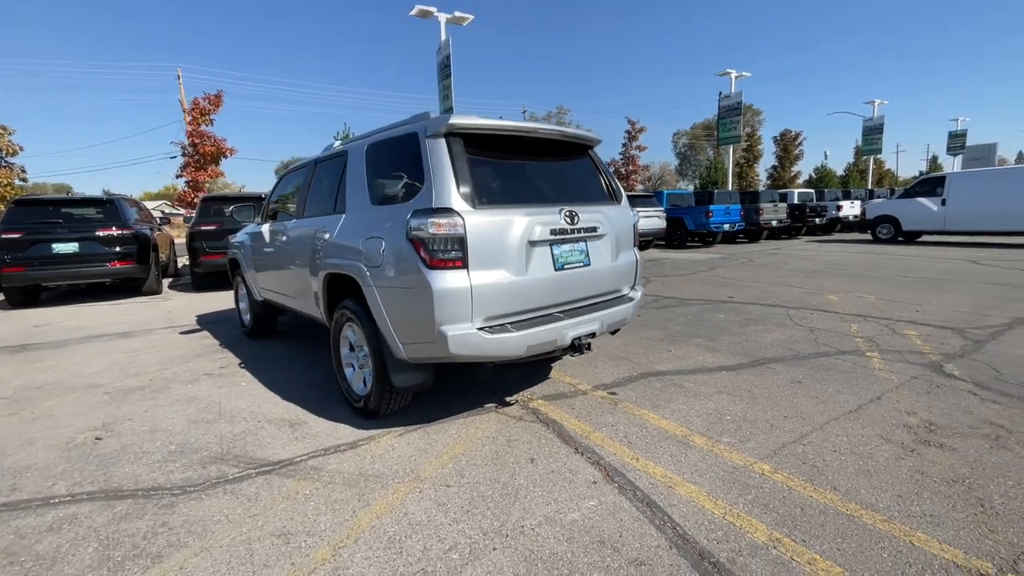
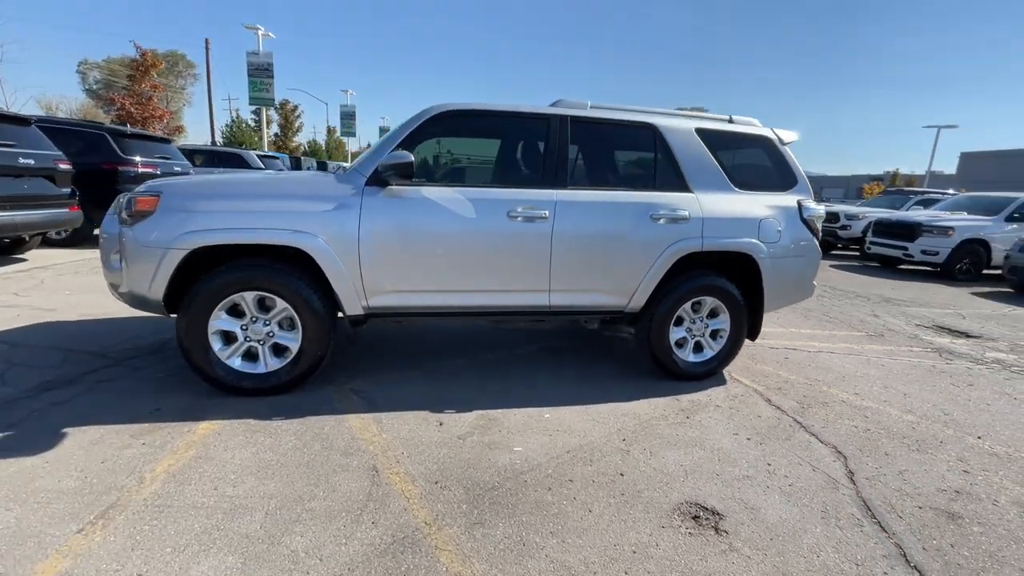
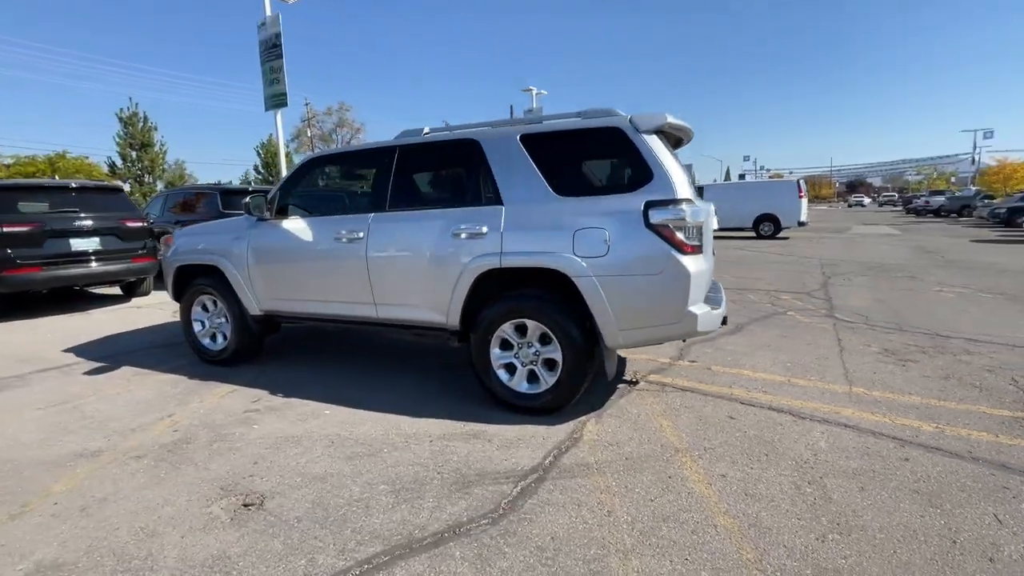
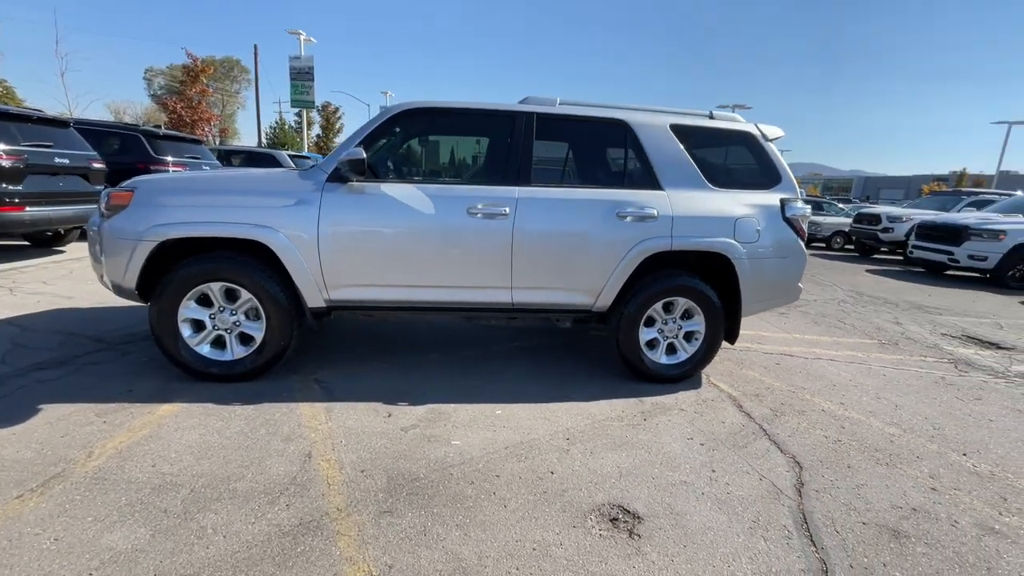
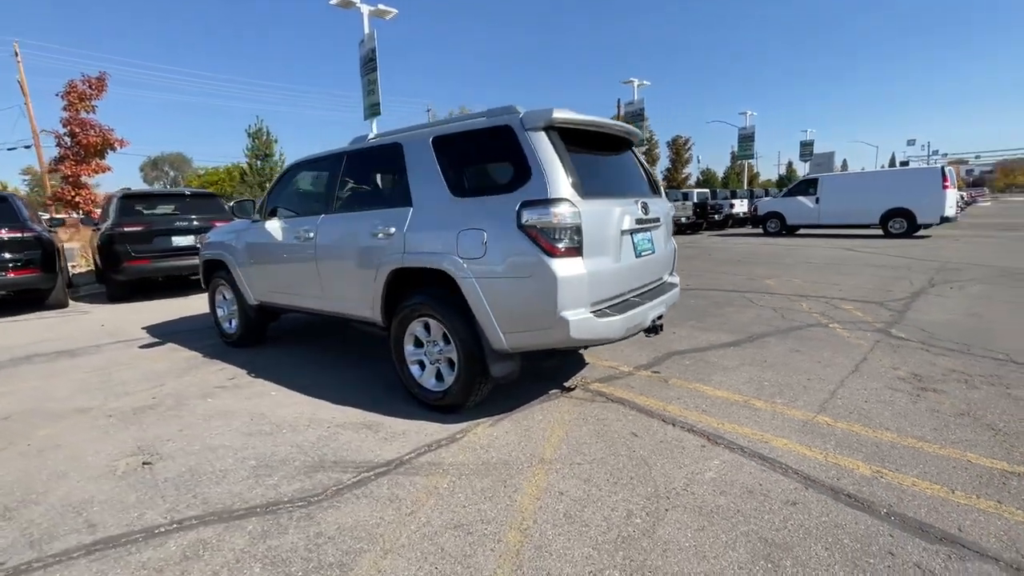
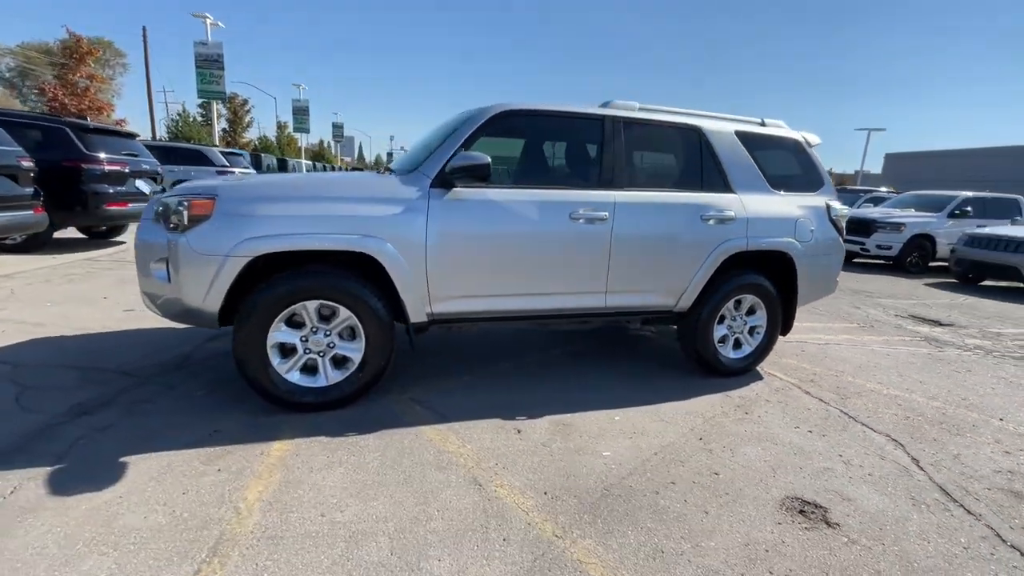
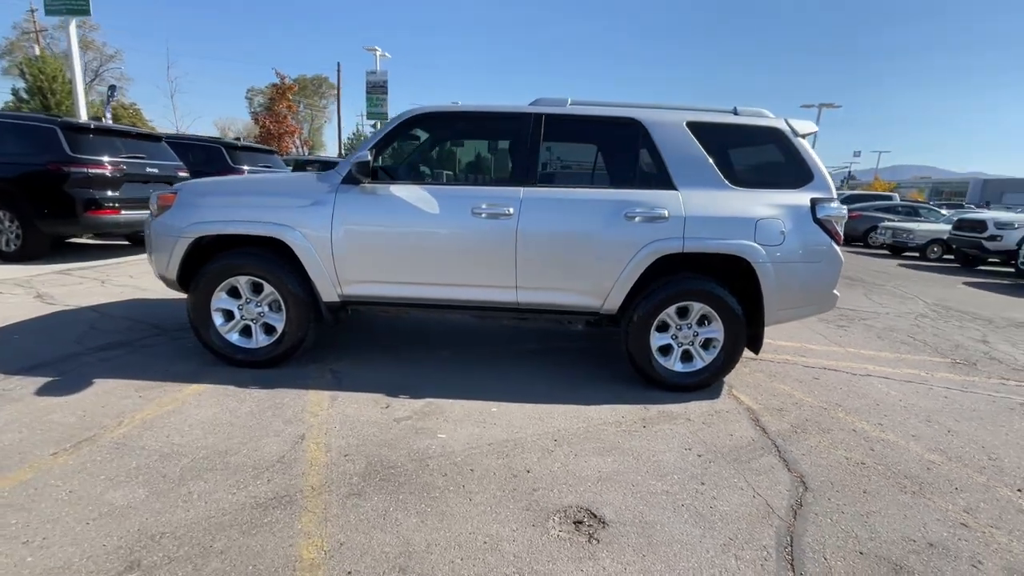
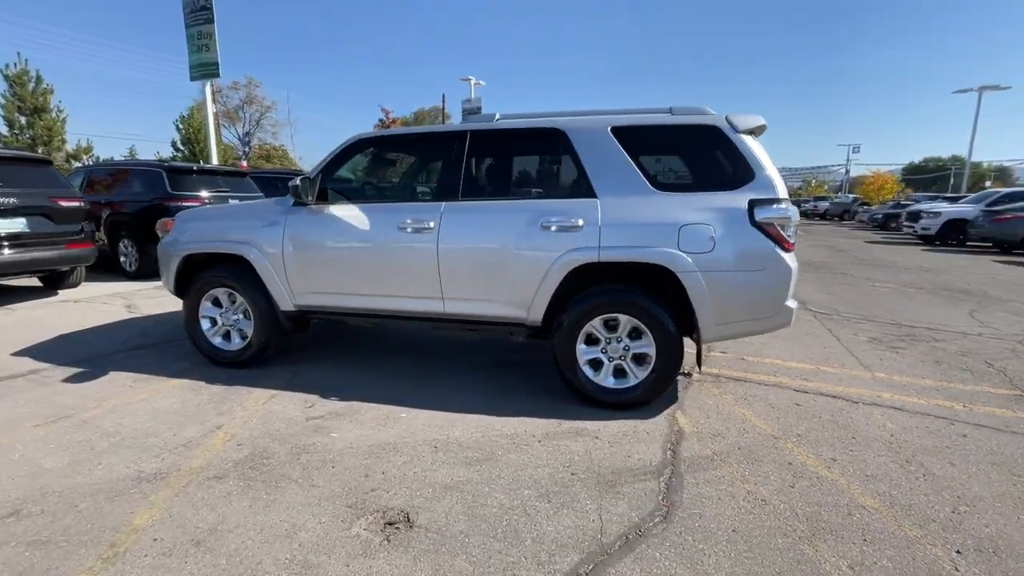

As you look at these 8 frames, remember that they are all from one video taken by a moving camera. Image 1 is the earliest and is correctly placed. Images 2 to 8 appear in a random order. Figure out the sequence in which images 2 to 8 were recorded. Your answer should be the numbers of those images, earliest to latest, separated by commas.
5, 3, 8, 7, 4, 2, 6
